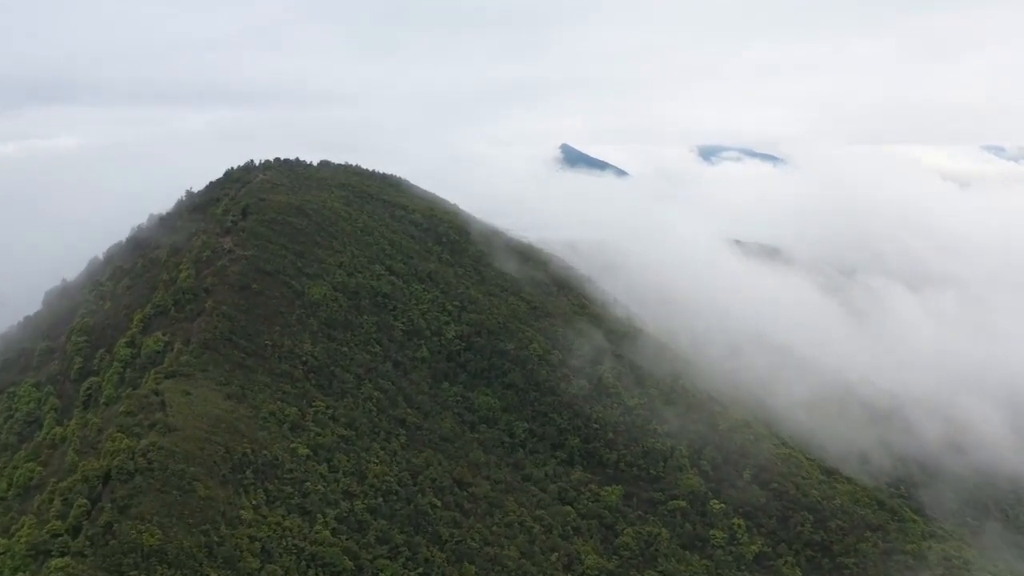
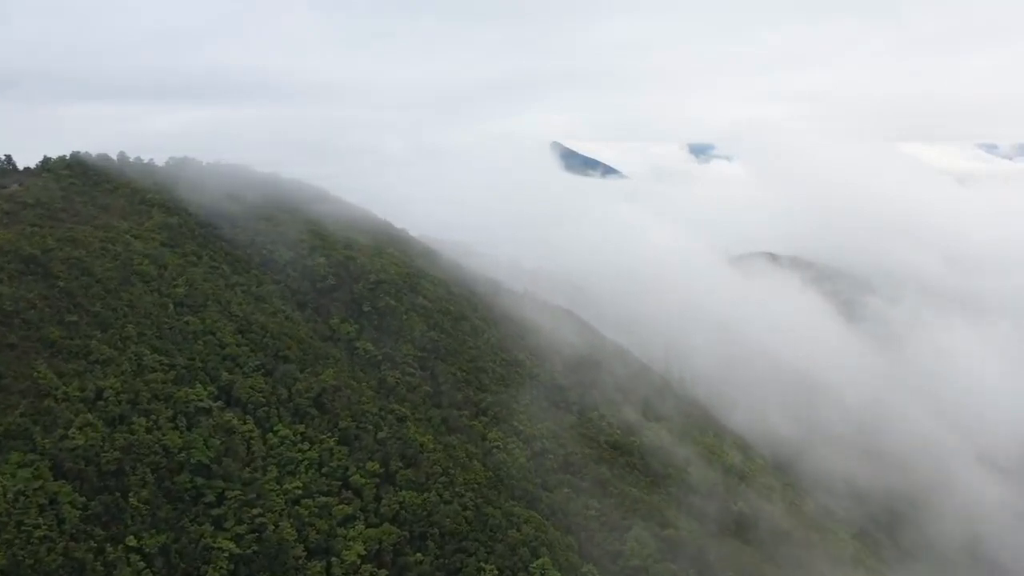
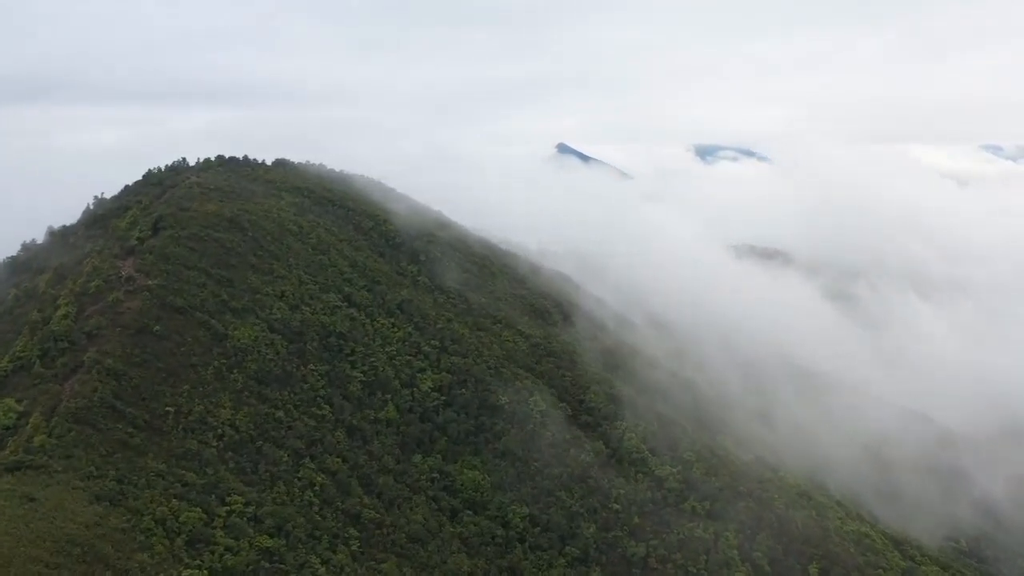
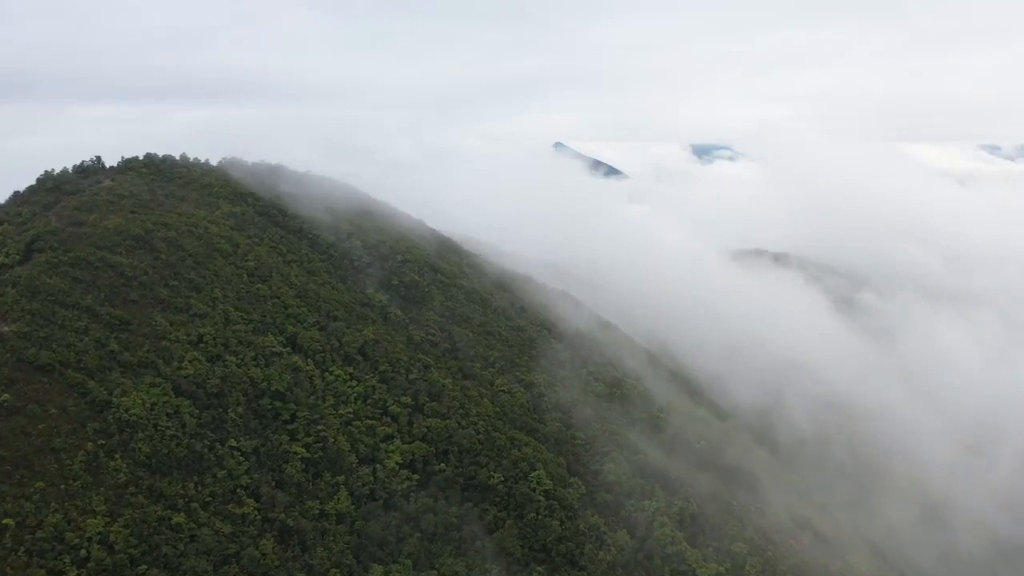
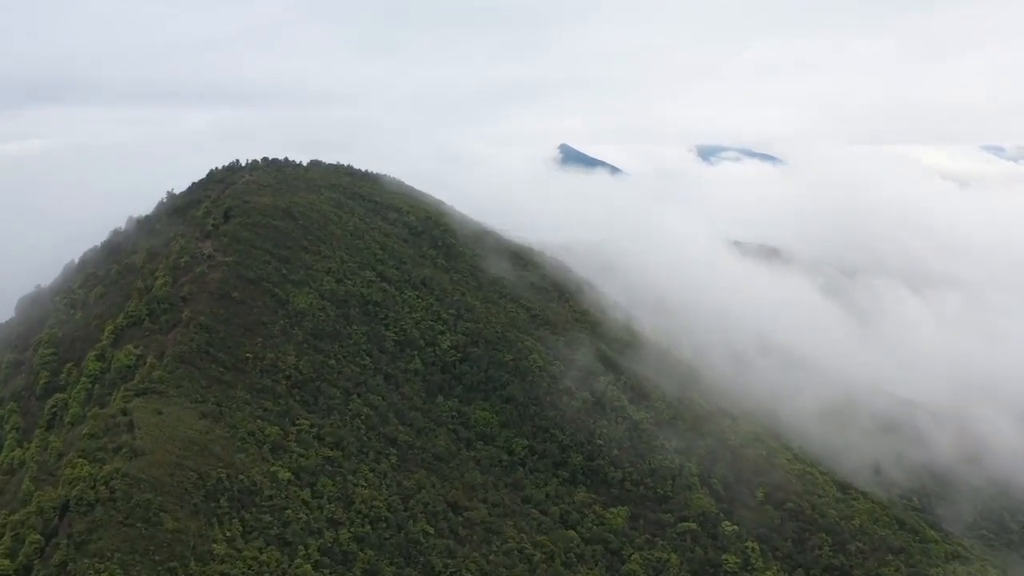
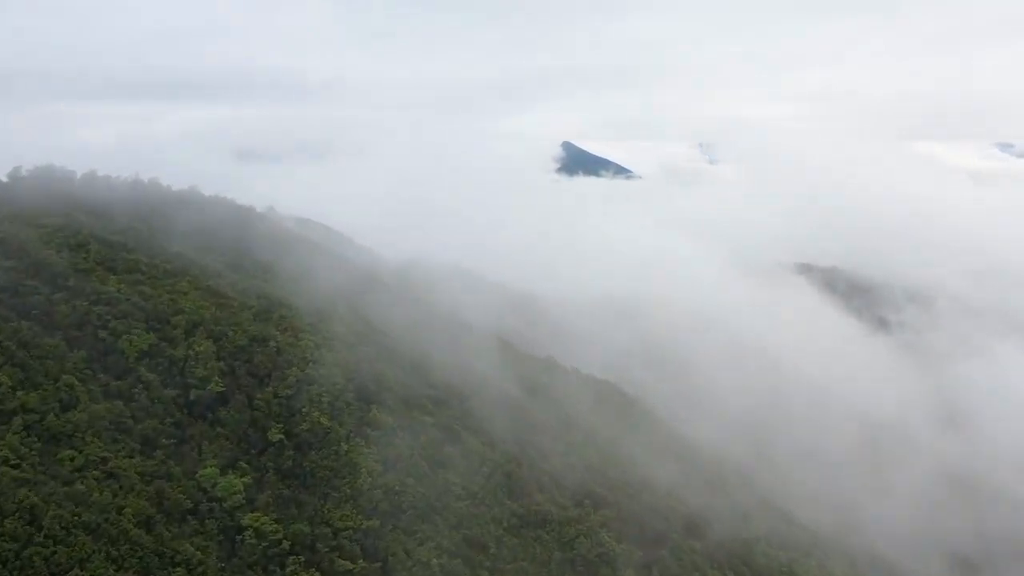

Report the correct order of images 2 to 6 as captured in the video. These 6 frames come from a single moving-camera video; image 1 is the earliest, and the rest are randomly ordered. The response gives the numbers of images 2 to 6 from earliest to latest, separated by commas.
5, 3, 4, 2, 6
